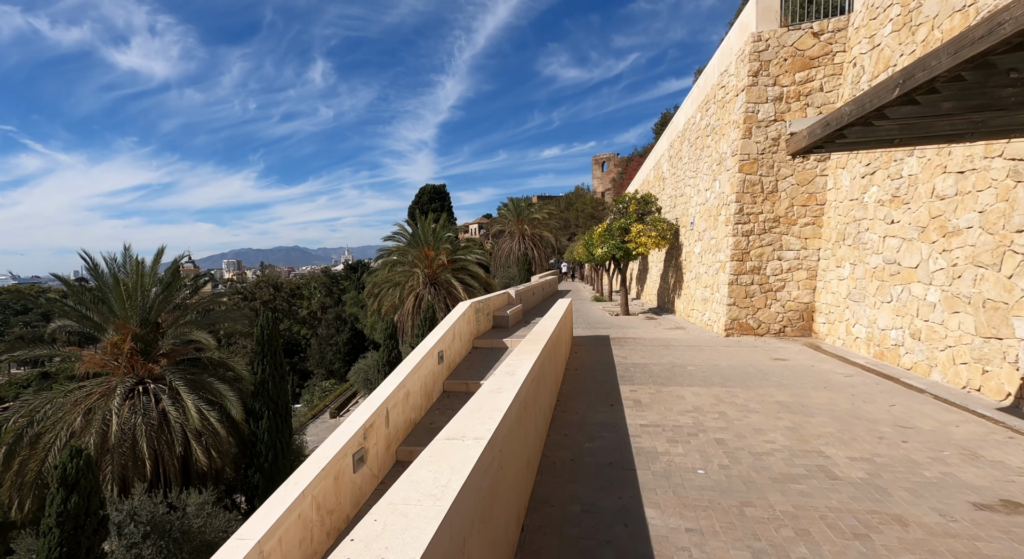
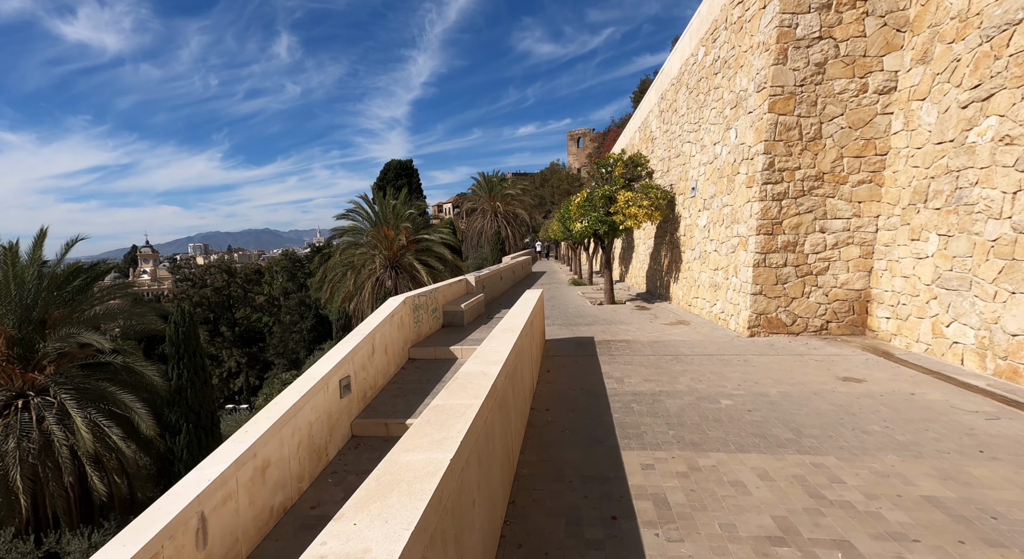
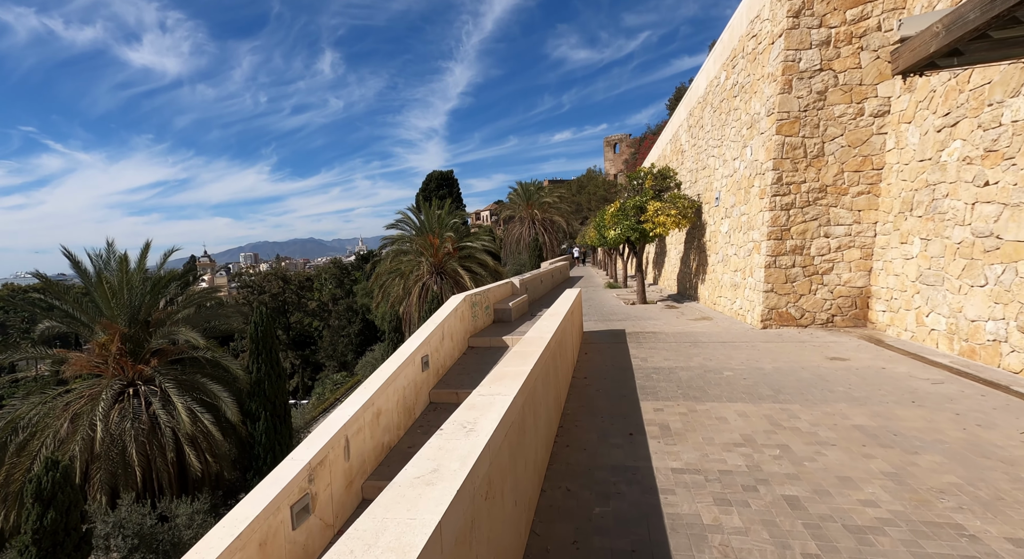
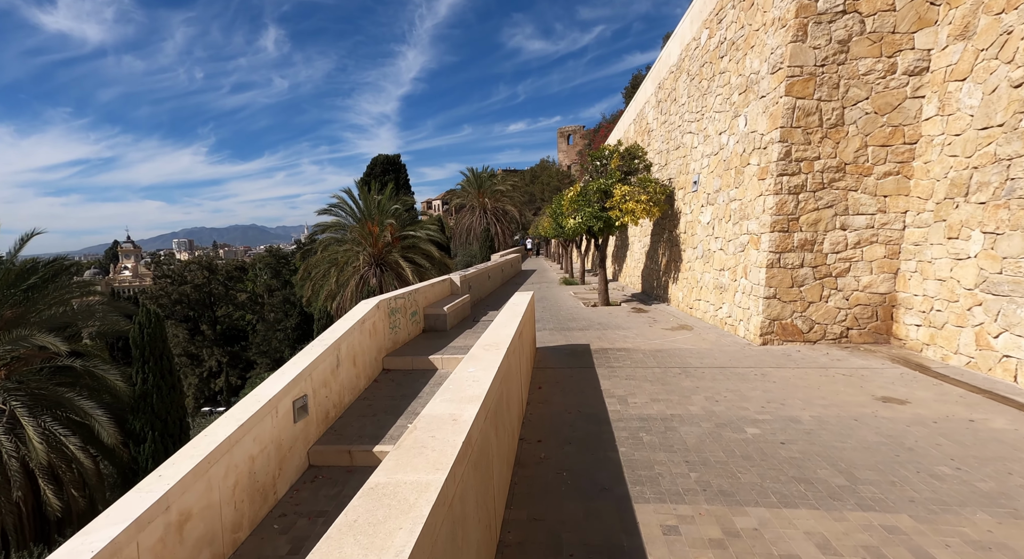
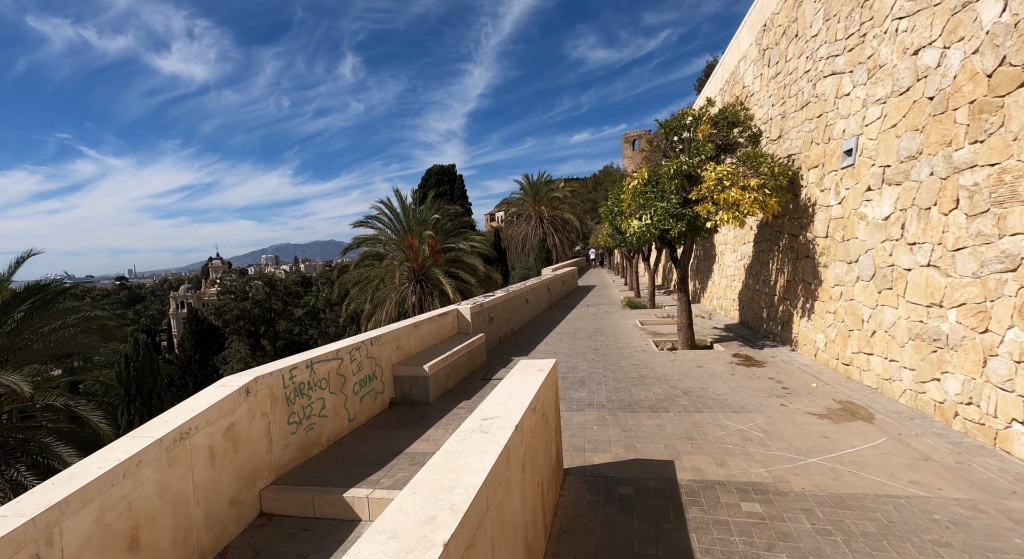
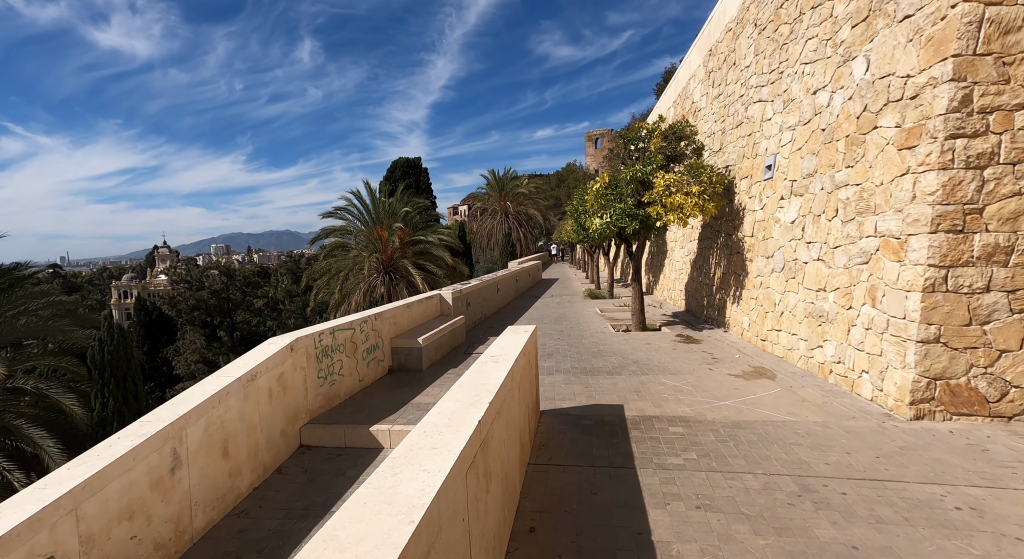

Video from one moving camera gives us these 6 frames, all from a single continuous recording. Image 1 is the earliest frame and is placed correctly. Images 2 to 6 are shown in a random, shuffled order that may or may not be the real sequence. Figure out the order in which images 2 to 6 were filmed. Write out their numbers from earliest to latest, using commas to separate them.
3, 2, 4, 6, 5
